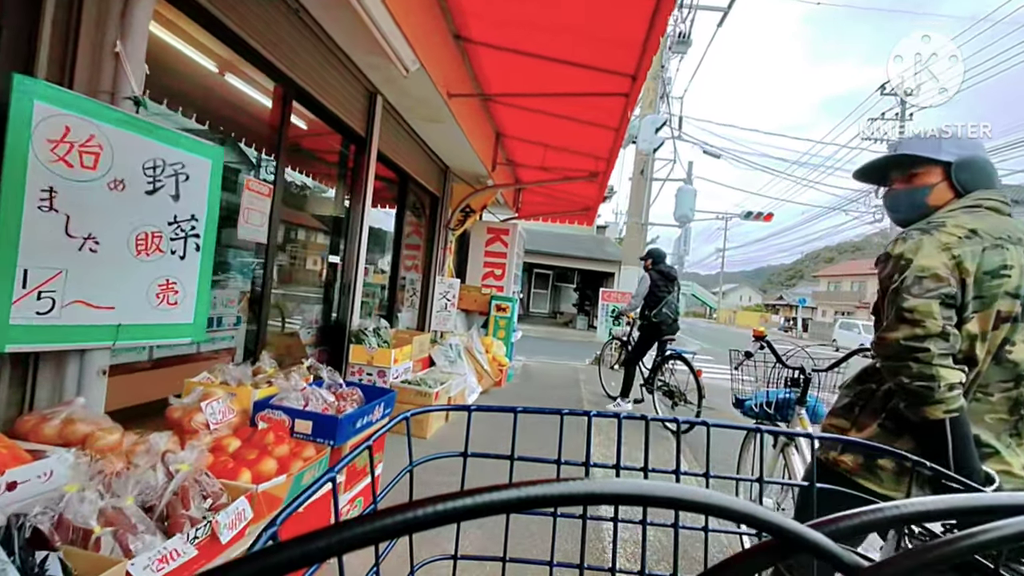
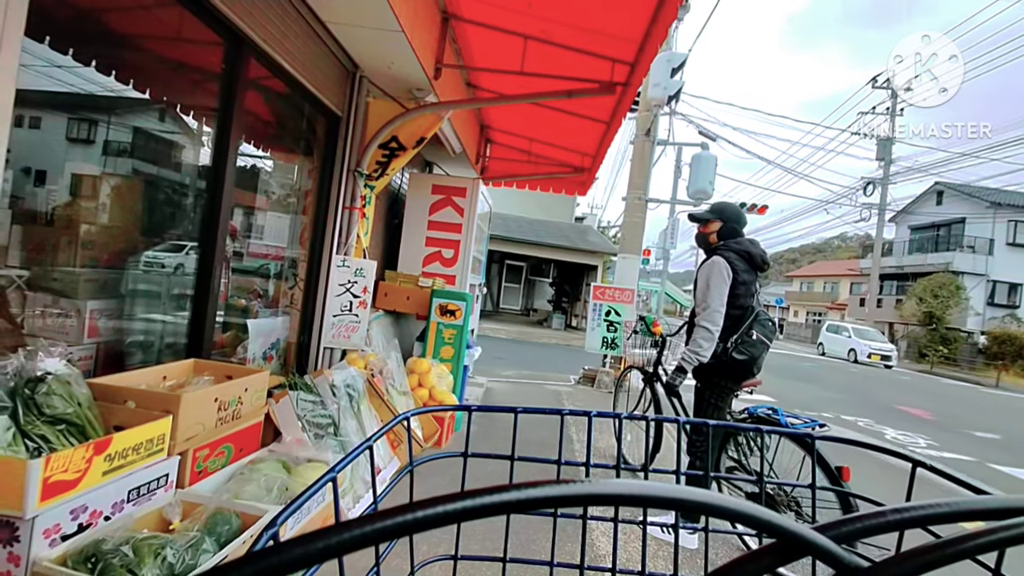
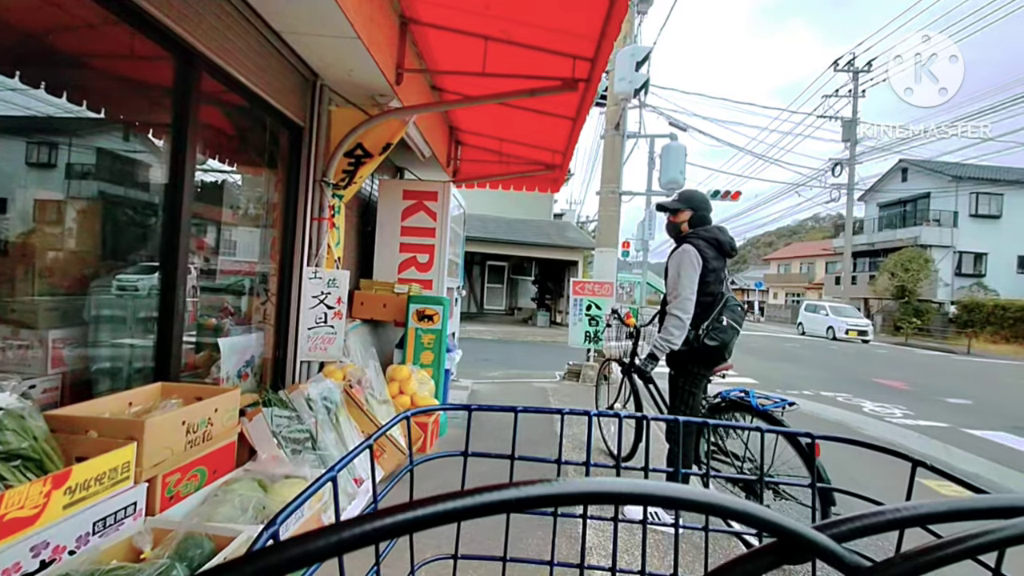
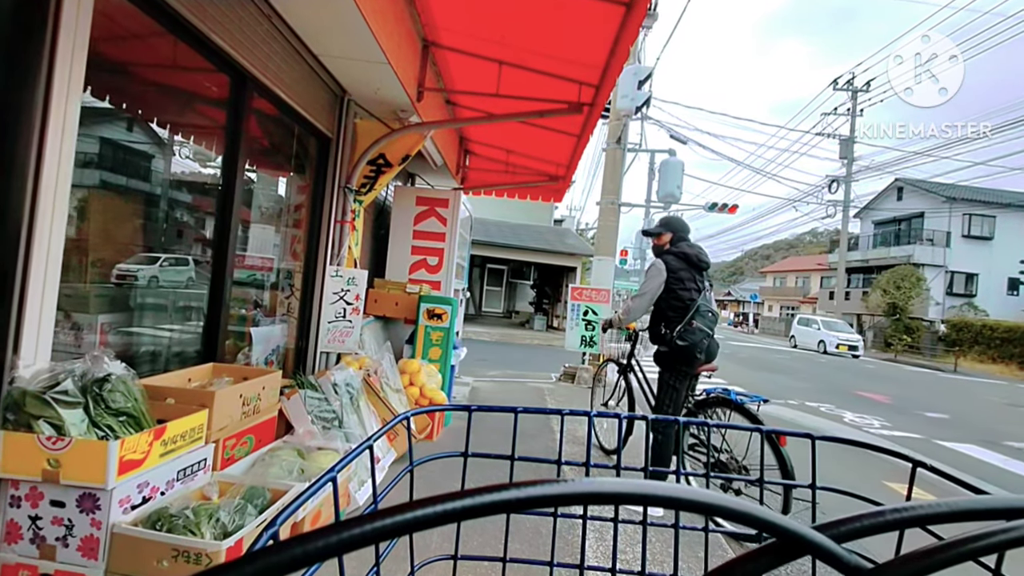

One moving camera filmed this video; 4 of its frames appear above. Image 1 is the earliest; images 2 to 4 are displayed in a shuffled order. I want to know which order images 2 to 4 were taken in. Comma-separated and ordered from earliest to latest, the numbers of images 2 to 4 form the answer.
4, 3, 2
